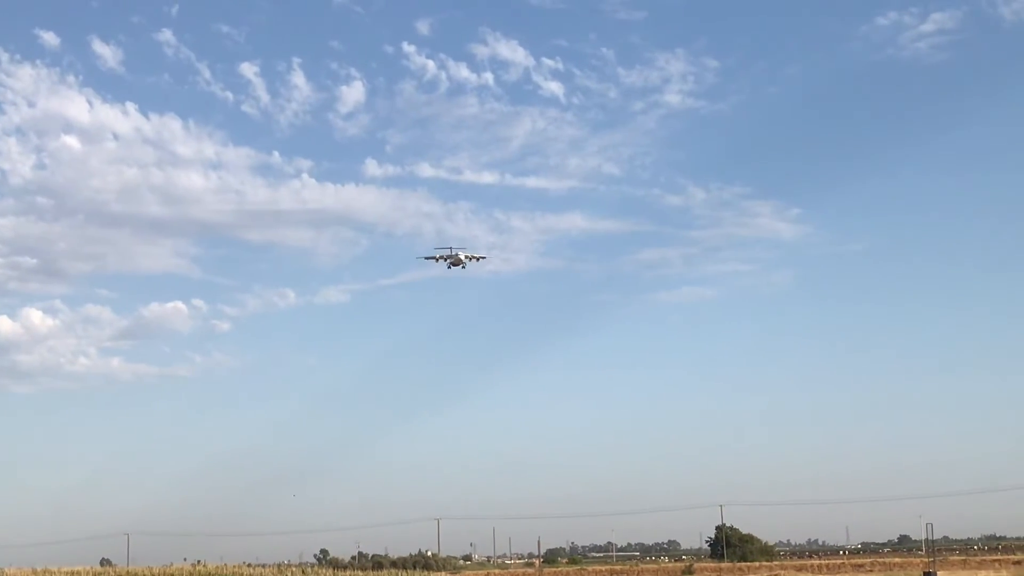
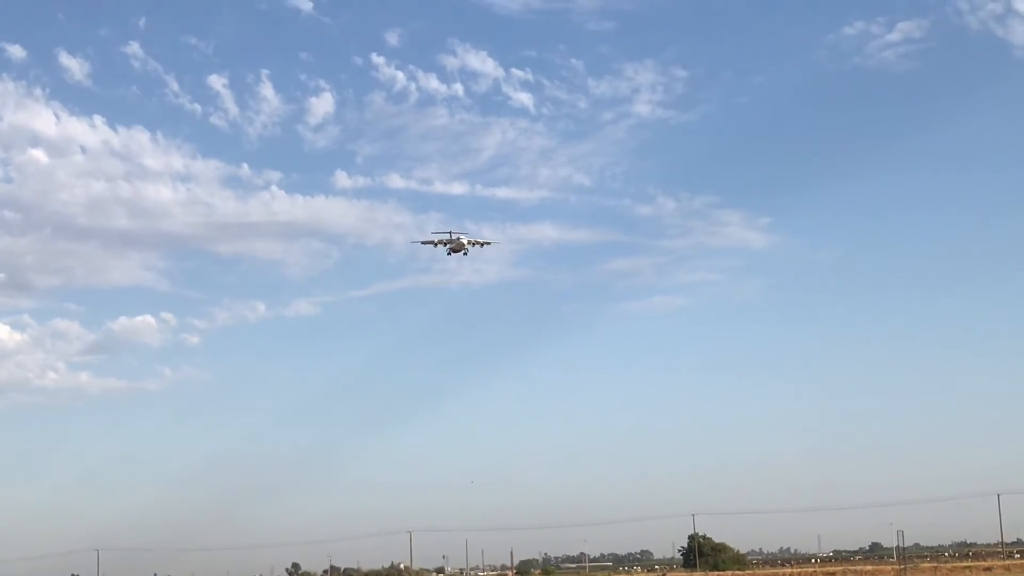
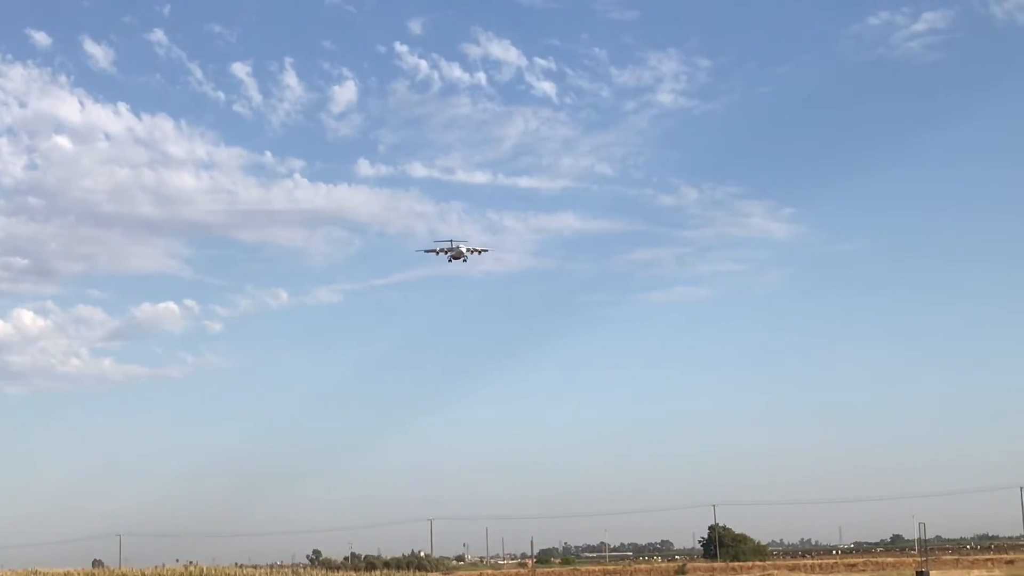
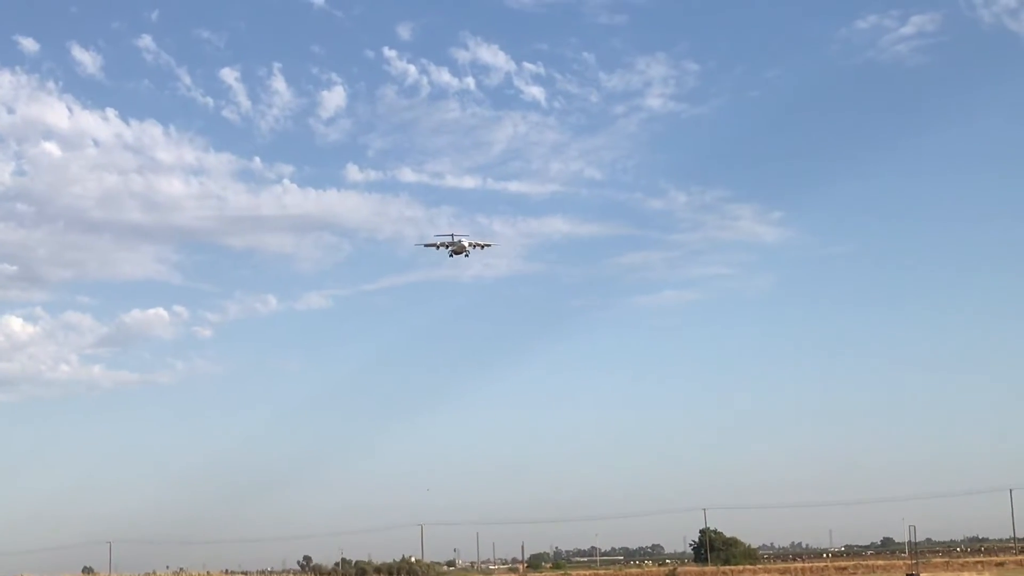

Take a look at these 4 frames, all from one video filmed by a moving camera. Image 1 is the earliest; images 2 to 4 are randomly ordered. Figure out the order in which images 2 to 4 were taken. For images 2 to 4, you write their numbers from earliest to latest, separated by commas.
3, 4, 2
